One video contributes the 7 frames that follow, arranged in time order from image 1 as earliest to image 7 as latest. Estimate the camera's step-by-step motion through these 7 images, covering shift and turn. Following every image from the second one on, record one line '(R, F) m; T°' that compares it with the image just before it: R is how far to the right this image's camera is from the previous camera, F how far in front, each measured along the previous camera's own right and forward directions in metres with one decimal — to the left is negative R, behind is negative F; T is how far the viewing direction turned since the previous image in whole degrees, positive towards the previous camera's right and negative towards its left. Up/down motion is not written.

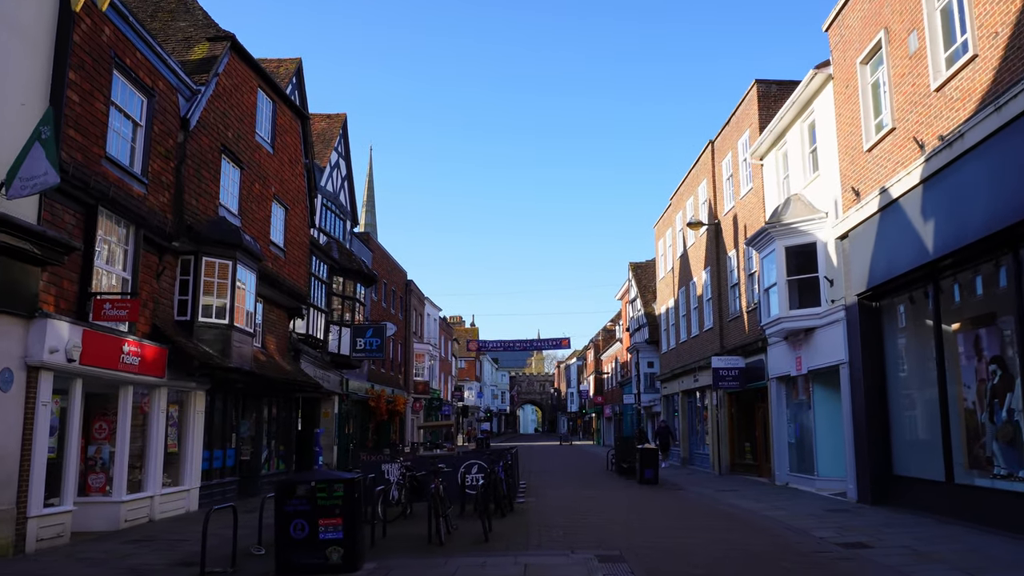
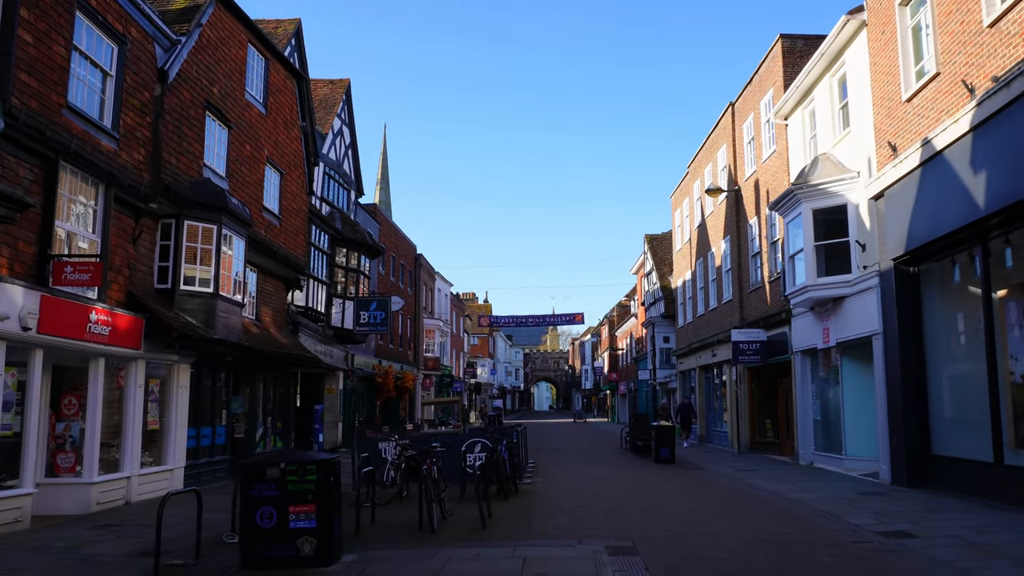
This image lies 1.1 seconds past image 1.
(+0.2, +1.2) m; -1°
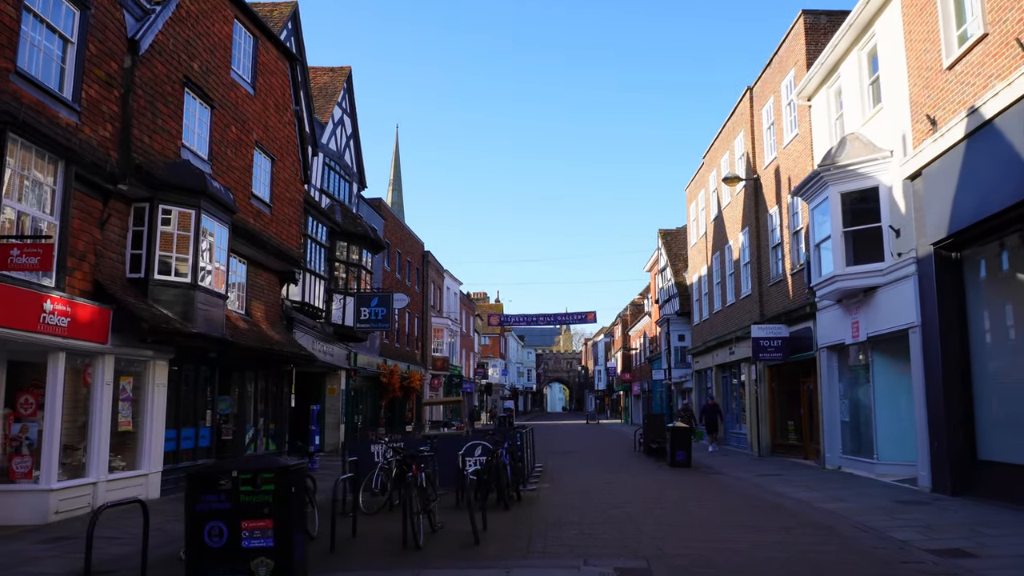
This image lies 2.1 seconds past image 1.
(+0.2, +1.2) m; -1°
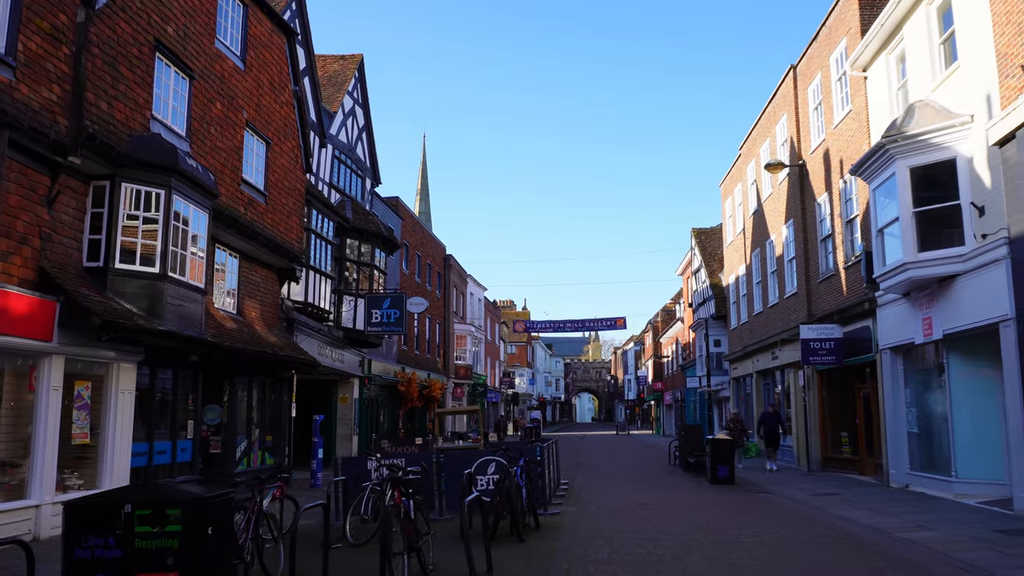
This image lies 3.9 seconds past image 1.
(+0.2, +1.9) m; -2°
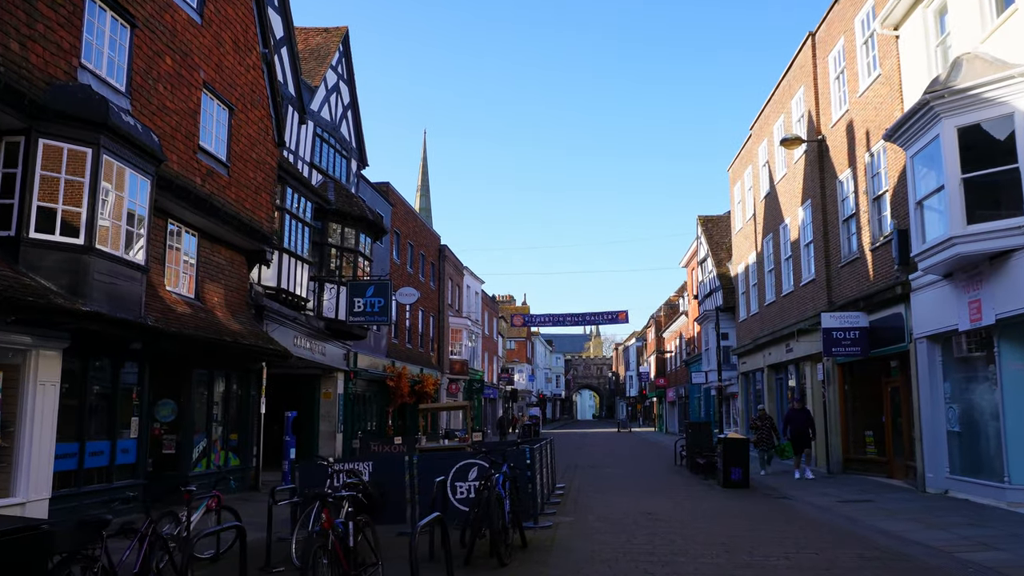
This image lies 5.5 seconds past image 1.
(+0.2, +1.7) m; 0°
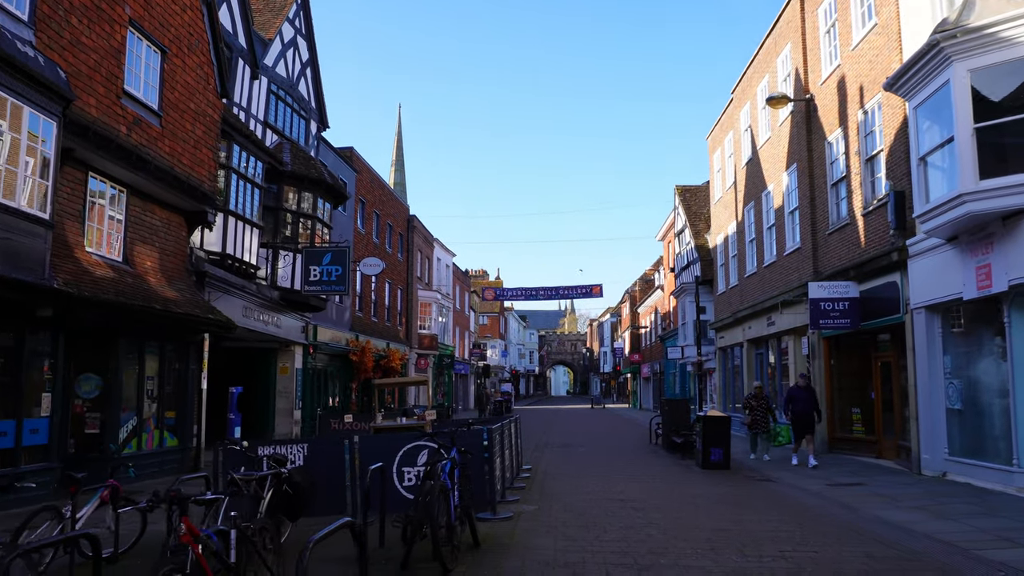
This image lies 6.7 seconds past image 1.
(+0.2, +1.3) m; +2°
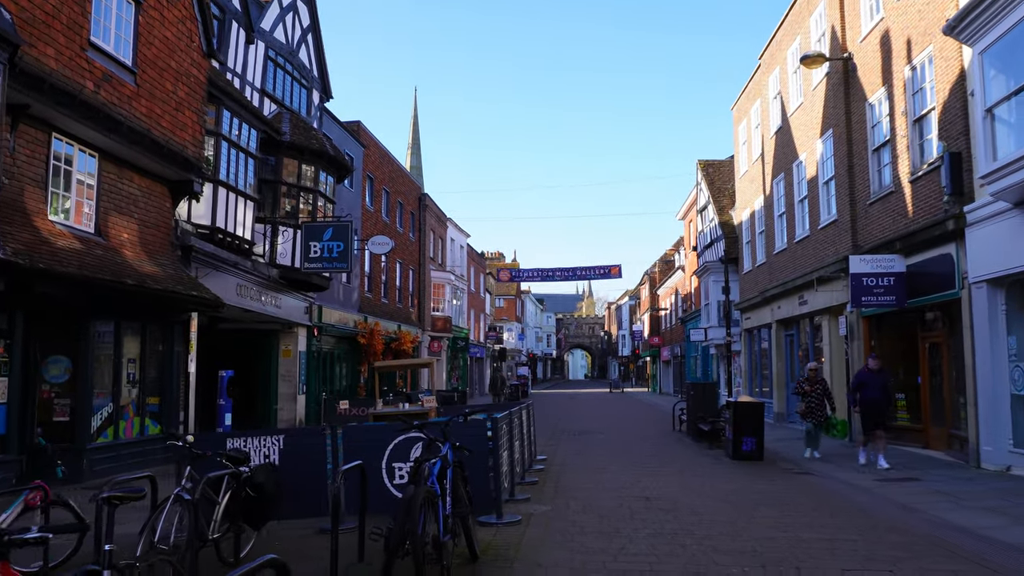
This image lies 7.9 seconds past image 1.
(+0.1, +1.3) m; -1°
